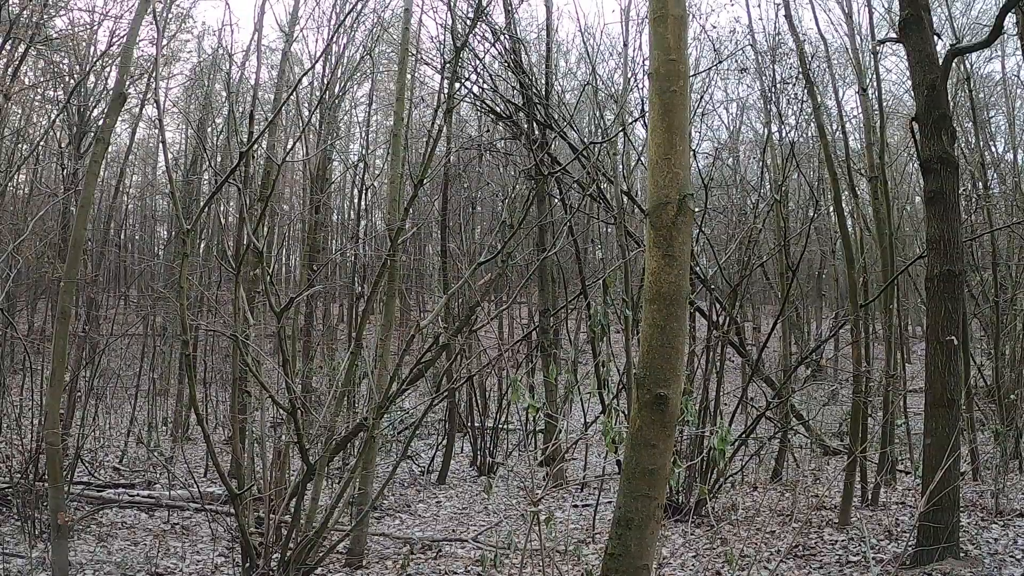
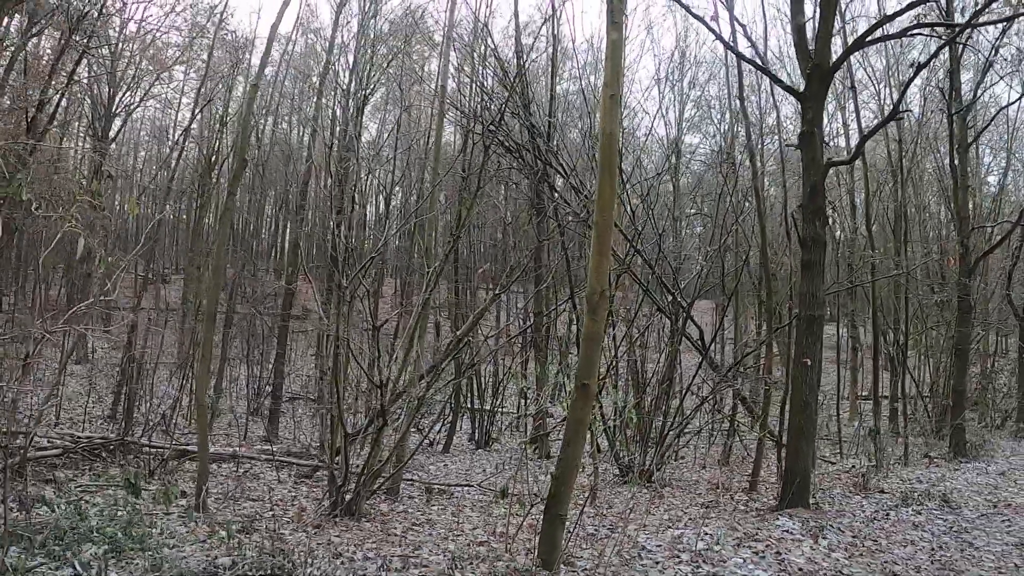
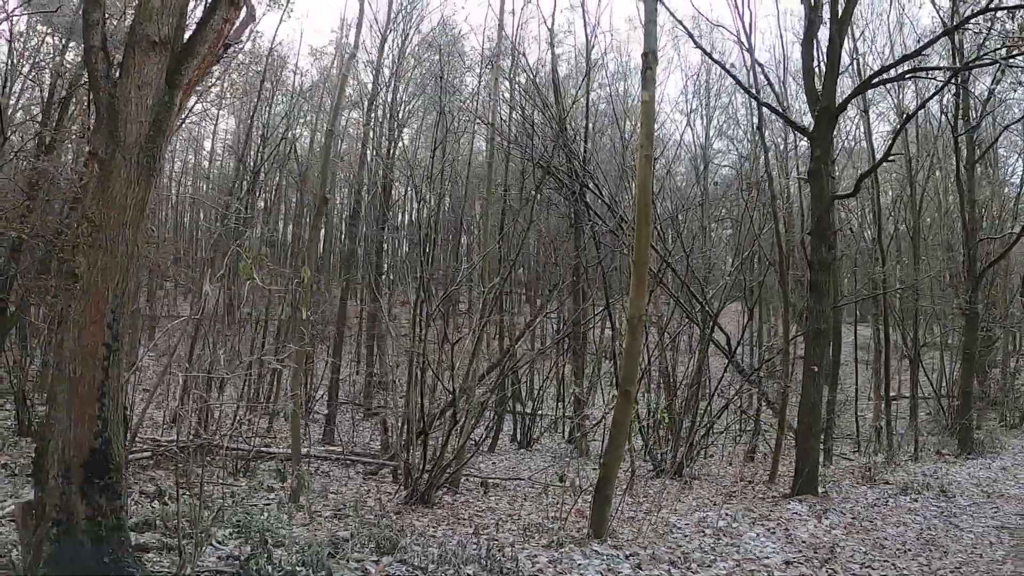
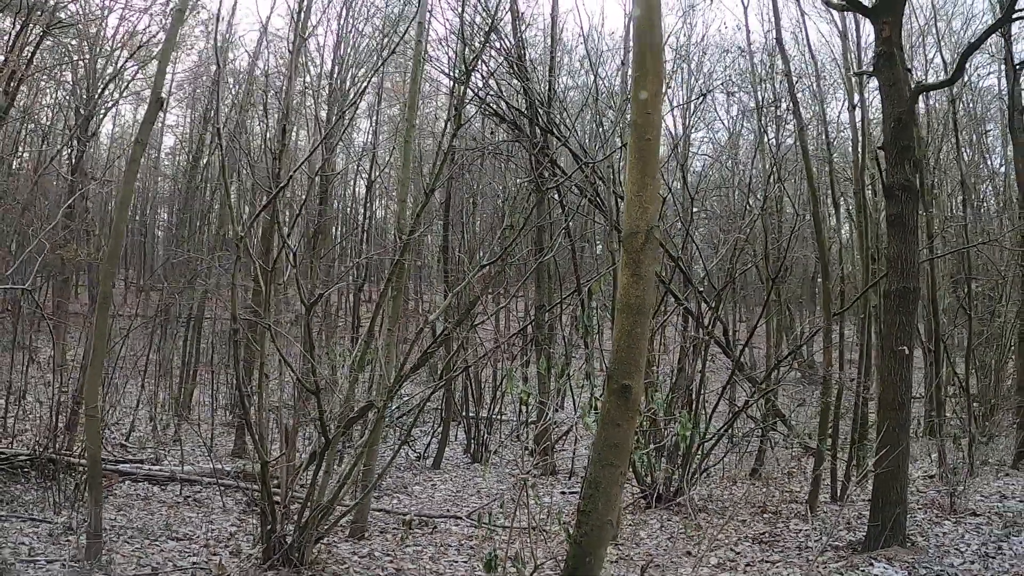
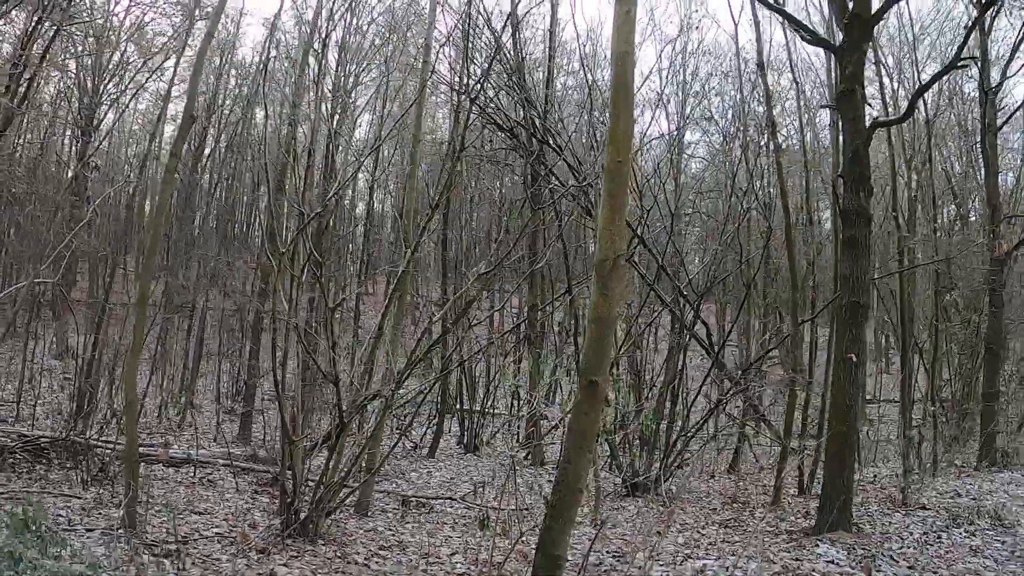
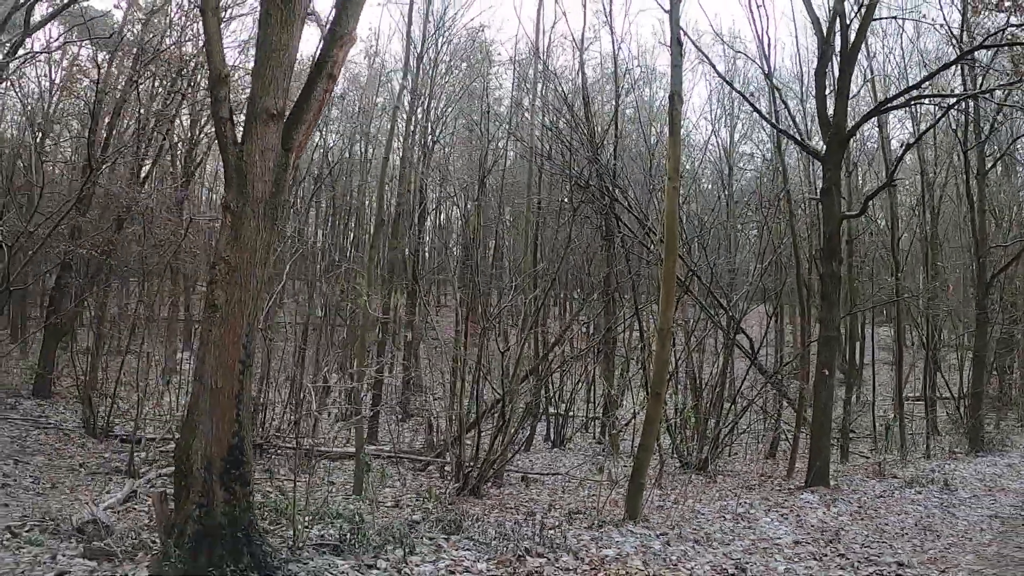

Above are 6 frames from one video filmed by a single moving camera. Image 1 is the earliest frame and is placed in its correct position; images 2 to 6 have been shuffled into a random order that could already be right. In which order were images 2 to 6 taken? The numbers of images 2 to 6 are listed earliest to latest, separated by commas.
4, 5, 2, 3, 6
